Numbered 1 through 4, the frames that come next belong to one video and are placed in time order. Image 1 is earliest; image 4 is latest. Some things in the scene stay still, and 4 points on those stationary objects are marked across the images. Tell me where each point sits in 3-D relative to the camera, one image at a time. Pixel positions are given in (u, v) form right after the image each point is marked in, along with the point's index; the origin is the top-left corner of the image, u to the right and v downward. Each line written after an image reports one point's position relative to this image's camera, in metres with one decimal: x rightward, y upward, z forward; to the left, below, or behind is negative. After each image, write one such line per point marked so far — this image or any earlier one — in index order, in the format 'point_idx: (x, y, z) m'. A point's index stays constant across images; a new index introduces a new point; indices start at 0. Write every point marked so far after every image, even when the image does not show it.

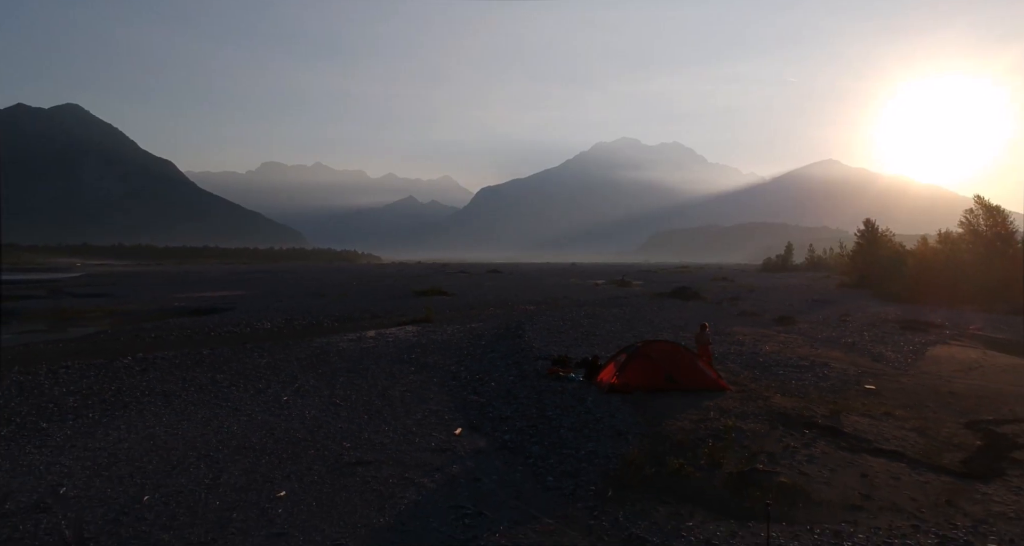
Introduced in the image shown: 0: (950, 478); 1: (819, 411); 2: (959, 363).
0: (+5.3, -2.5, +8.3) m
1: (+5.0, -2.2, +11.2) m
2: (+11.0, -2.2, +16.8) m
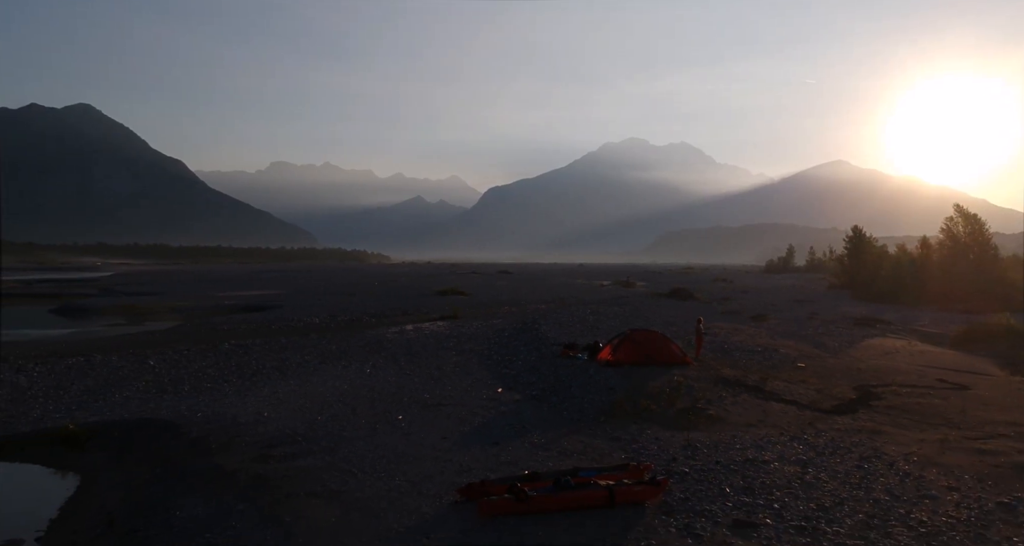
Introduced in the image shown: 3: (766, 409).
0: (+5.8, -2.7, +13.0) m
1: (+5.6, -2.4, +15.9) m
2: (+11.6, -2.4, +21.4) m
3: (+4.8, -2.6, +13.0) m
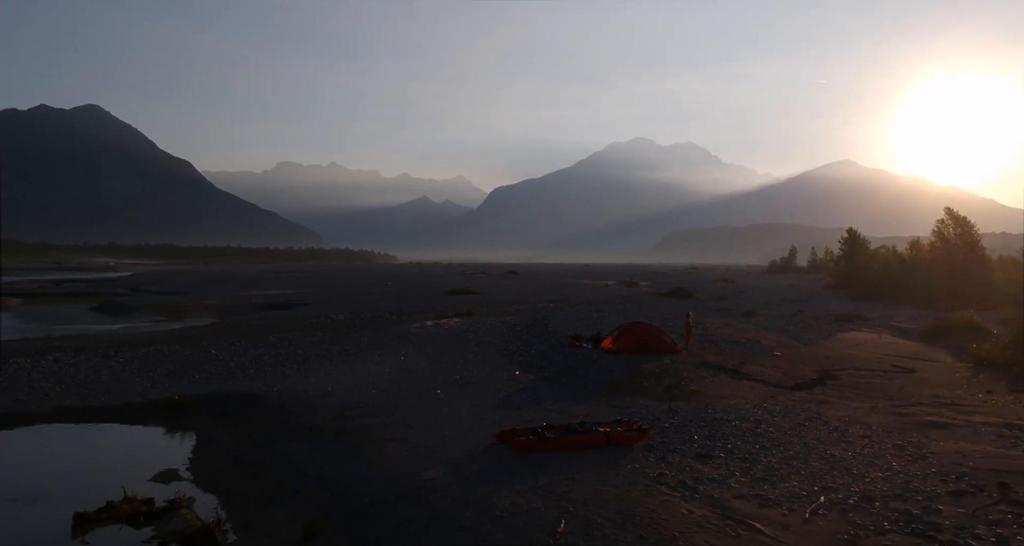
0: (+6.2, -2.7, +15.8) m
1: (+6.0, -2.4, +18.7) m
2: (+12.1, -2.4, +24.2) m
3: (+5.2, -2.6, +15.8) m
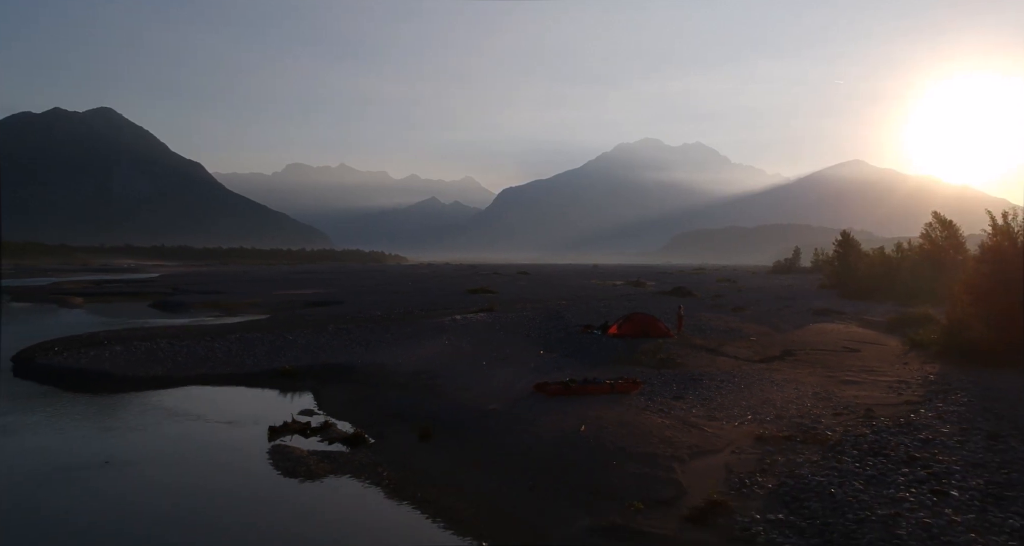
0: (+7.1, -2.7, +20.4) m
1: (+6.8, -2.4, +23.3) m
2: (+13.0, -2.4, +28.7) m
3: (+6.0, -2.6, +20.5) m
